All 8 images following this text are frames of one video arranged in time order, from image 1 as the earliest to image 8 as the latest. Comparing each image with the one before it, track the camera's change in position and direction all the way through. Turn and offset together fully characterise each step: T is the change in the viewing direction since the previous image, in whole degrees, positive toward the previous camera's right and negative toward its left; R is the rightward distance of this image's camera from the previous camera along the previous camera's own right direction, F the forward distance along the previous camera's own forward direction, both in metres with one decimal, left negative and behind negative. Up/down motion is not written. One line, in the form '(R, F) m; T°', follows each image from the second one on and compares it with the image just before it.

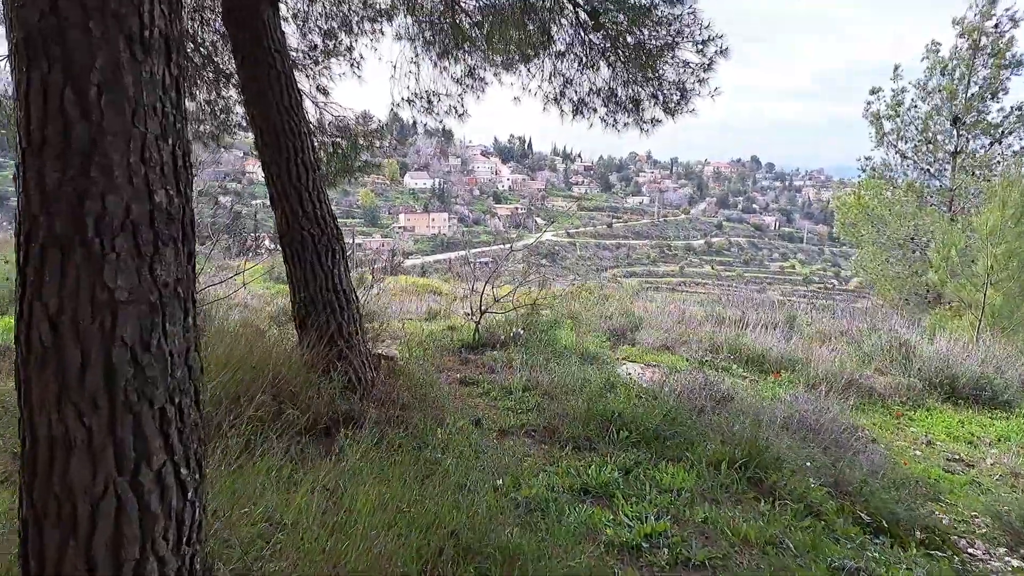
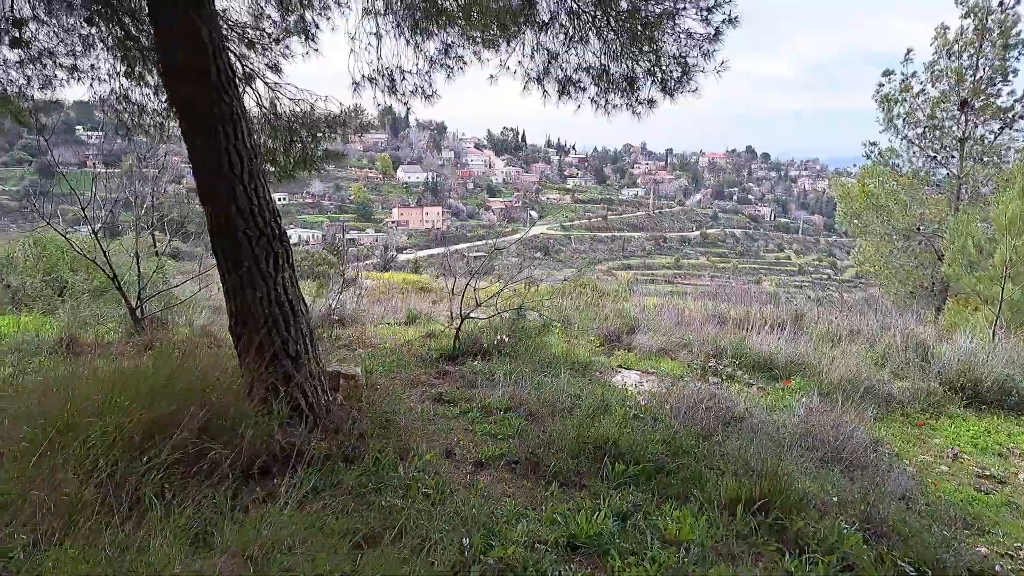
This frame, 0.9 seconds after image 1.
(+0.1, +0.5) m; 0°
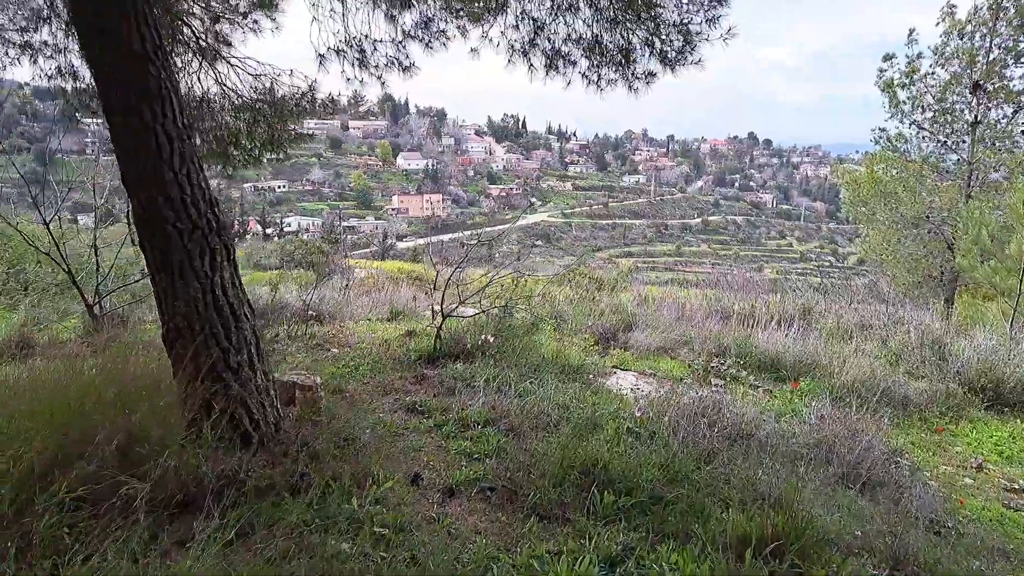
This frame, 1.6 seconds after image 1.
(+0.1, +0.3) m; 0°
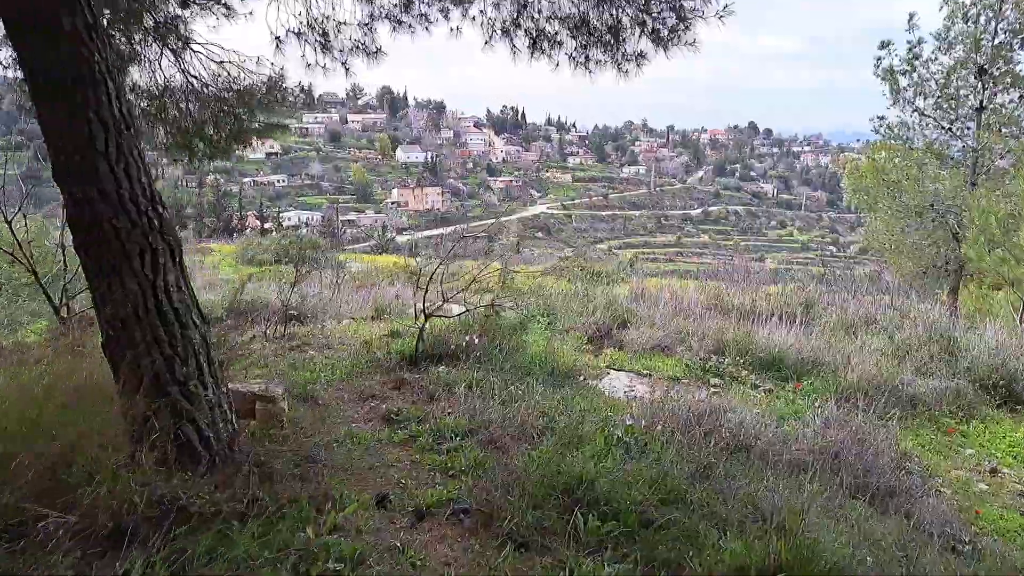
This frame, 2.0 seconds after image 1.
(+0.1, +0.2) m; 0°
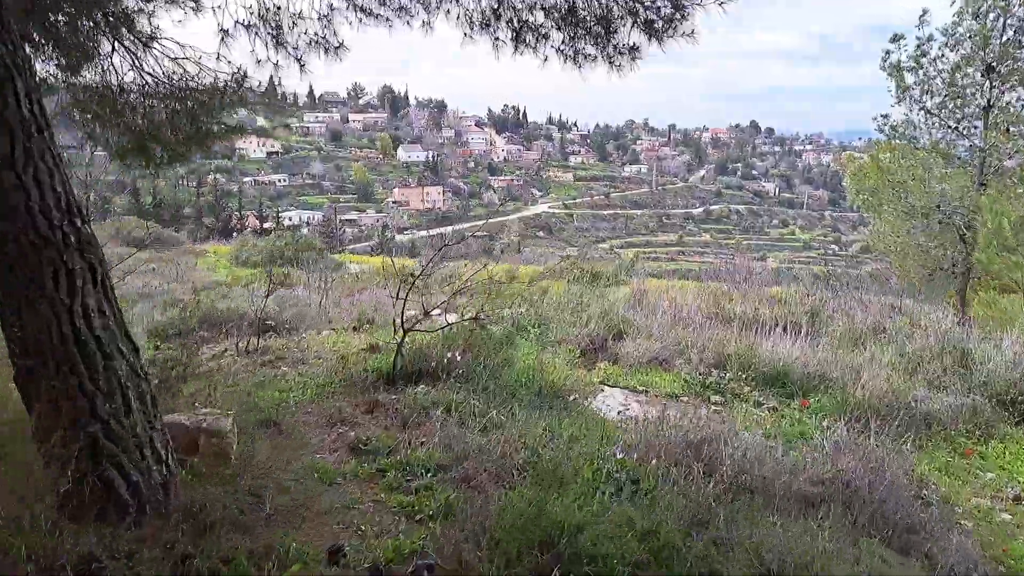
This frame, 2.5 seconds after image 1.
(+0.1, +0.3) m; 0°
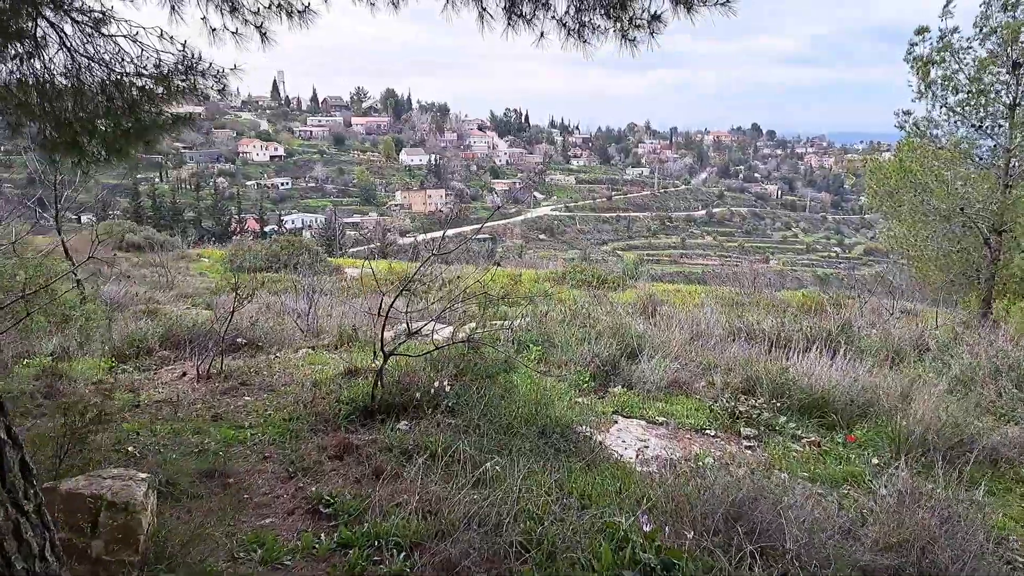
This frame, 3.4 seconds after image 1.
(0.0, +0.5) m; 0°
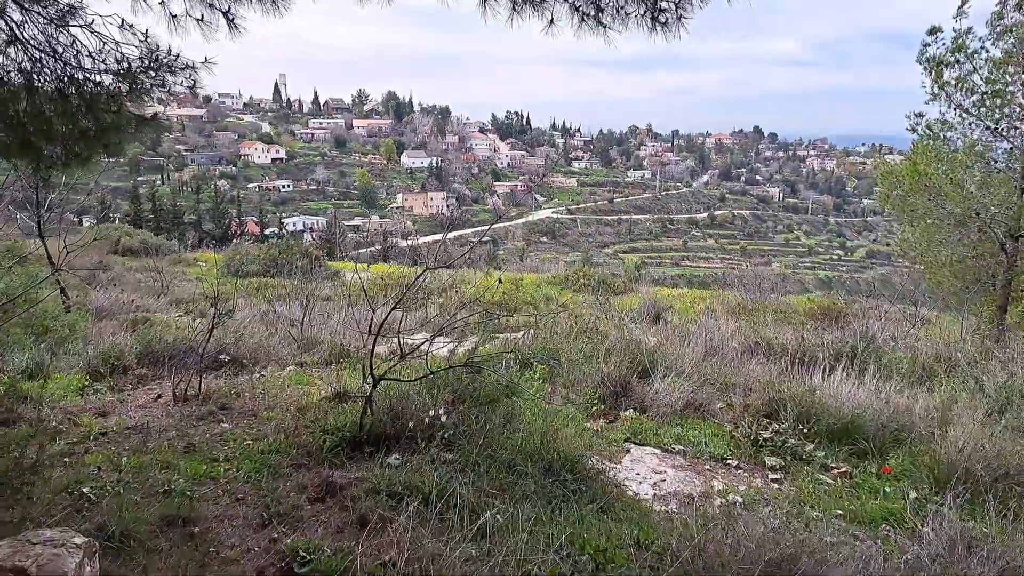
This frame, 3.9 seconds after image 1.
(0.0, +0.3) m; 0°
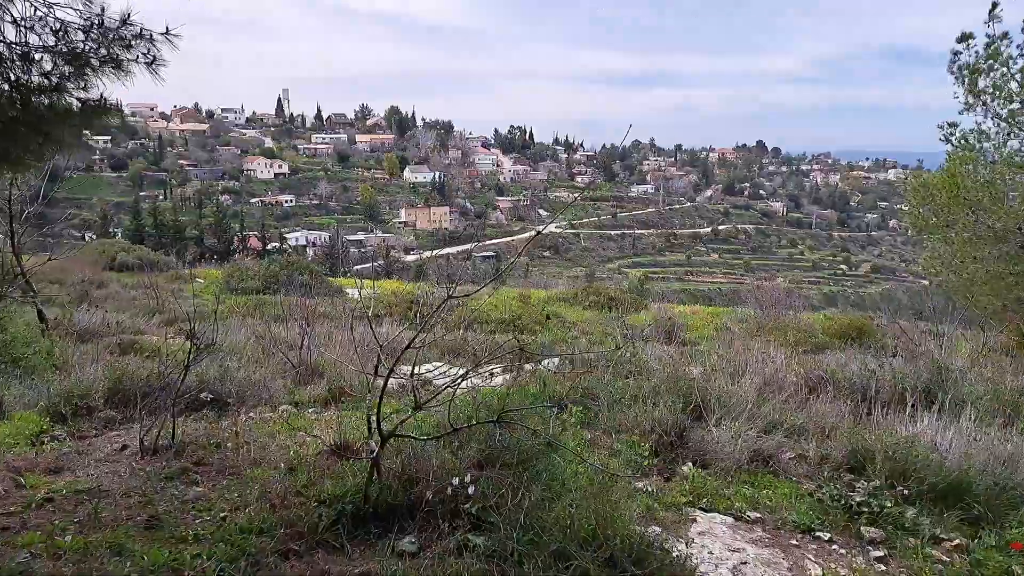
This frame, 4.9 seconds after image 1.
(-0.1, +0.5) m; 0°
